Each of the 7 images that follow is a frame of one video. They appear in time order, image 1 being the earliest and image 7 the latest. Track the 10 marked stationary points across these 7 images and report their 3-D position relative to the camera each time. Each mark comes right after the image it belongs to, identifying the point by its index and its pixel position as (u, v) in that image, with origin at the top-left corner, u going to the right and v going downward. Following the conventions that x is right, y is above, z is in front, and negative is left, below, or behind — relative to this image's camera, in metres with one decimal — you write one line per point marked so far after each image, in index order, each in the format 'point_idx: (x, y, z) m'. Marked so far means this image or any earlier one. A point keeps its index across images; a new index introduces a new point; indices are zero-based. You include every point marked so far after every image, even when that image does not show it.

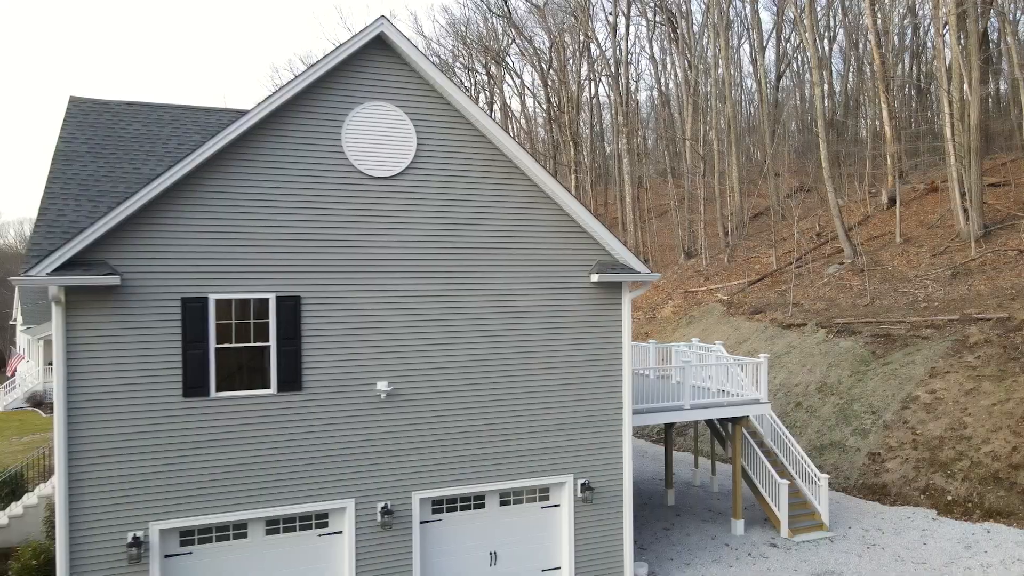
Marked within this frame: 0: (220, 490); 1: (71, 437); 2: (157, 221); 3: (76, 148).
0: (-4.1, -2.8, +9.0) m
1: (-5.7, -1.9, +8.3) m
2: (-4.8, +0.9, +8.7) m
3: (-6.8, +2.2, +10.0) m
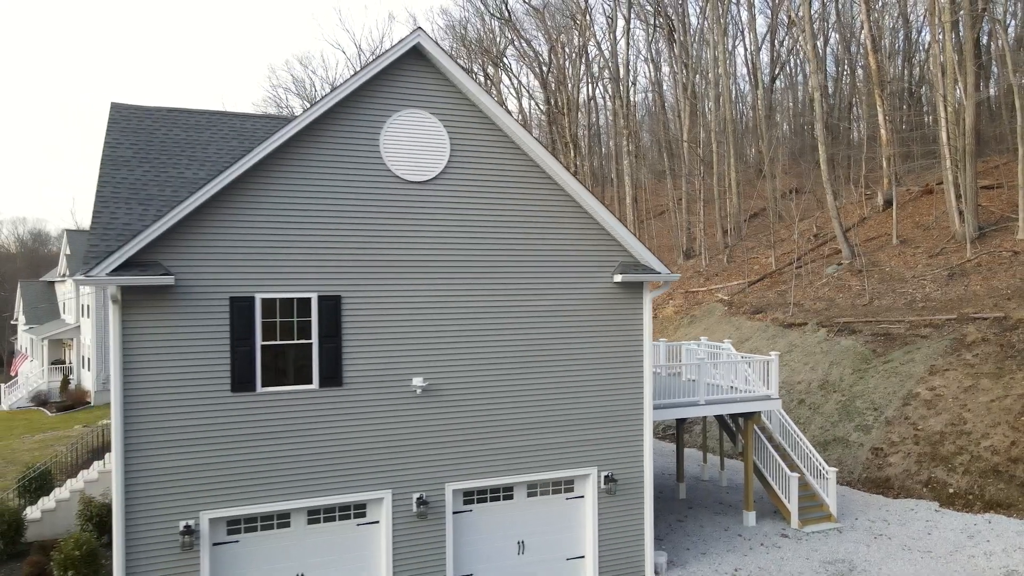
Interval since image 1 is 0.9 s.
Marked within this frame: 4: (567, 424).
0: (-3.6, -2.8, +9.4) m
1: (-5.2, -1.9, +8.7) m
2: (-4.3, +0.9, +9.1) m
3: (-6.4, +2.2, +10.4) m
4: (+1.0, -2.4, +11.2) m
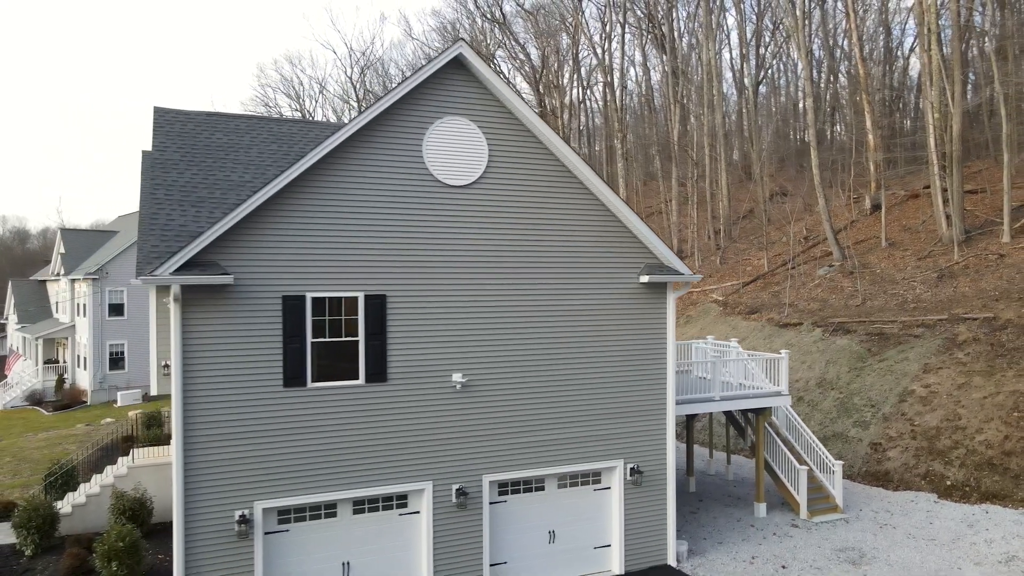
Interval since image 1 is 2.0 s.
0: (-3.0, -2.8, +9.8) m
1: (-4.6, -1.9, +9.1) m
2: (-3.7, +0.9, +9.5) m
3: (-5.8, +2.2, +10.8) m
4: (+1.5, -2.4, +11.7) m
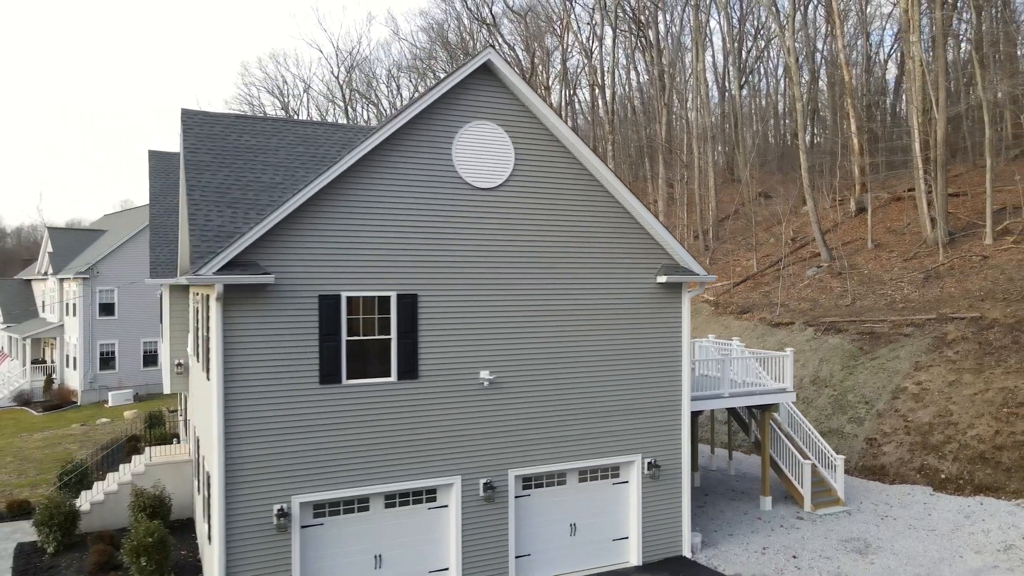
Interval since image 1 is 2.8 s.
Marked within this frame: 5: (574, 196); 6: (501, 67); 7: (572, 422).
0: (-2.5, -2.8, +10.0) m
1: (-4.1, -1.9, +9.3) m
2: (-3.2, +0.9, +9.7) m
3: (-5.3, +2.2, +10.9) m
4: (+1.9, -2.4, +12.1) m
5: (+0.5, +1.7, +11.6) m
6: (-0.2, +3.7, +10.7) m
7: (+1.1, -2.5, +11.7) m
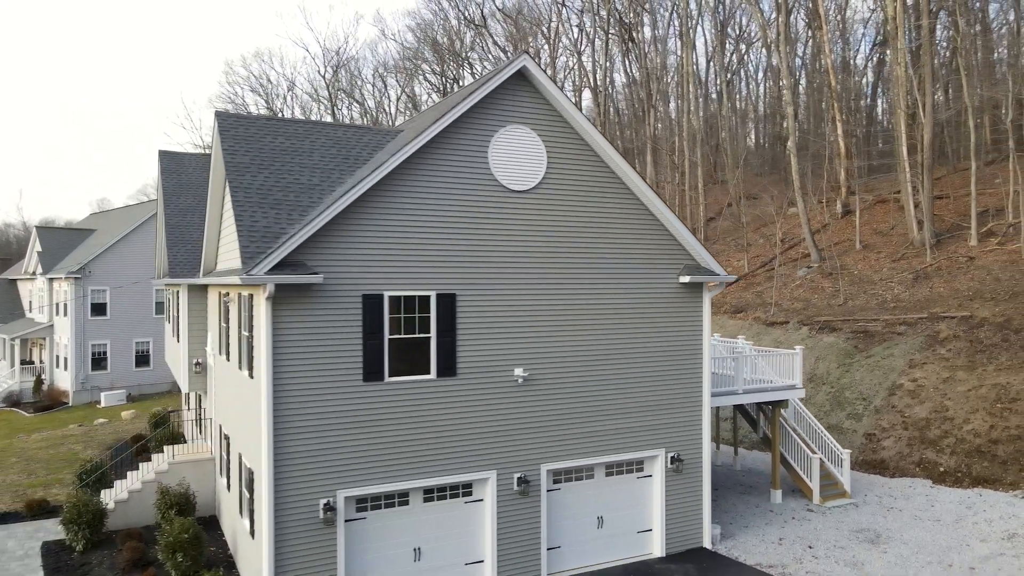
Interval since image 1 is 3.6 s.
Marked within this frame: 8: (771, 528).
0: (-1.9, -2.8, +10.3) m
1: (-3.5, -1.9, +9.5) m
2: (-2.6, +0.9, +10.0) m
3: (-4.7, +2.3, +11.1) m
4: (+2.5, -2.4, +12.4) m
5: (+1.1, +1.7, +11.9) m
6: (+0.4, +3.7, +11.0) m
7: (+1.6, -2.5, +12.0) m
8: (+5.8, -5.4, +14.2) m
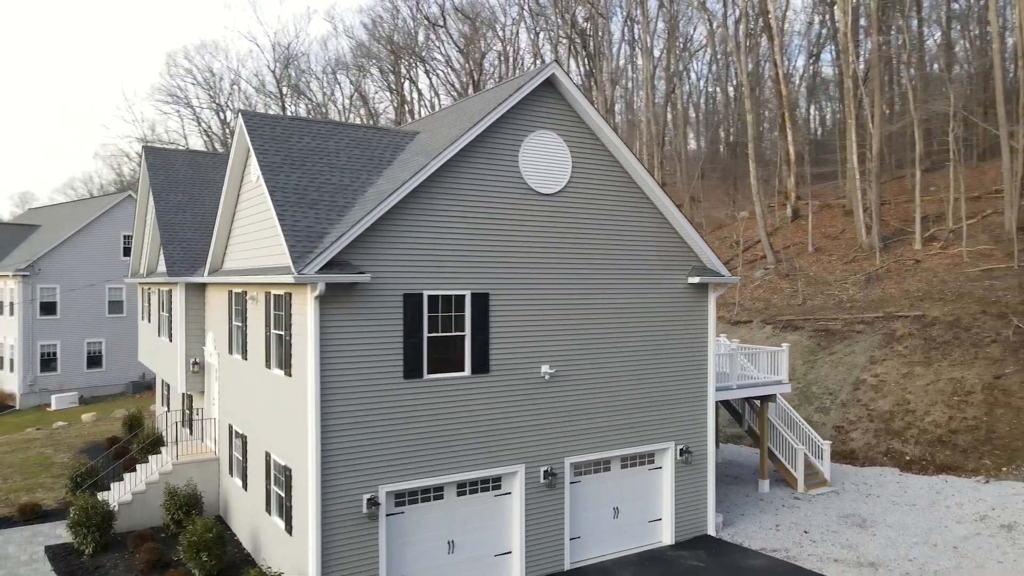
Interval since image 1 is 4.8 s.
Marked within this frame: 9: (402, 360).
0: (-1.4, -2.8, +10.5) m
1: (-2.9, -1.9, +9.6) m
2: (-2.0, +1.0, +10.1) m
3: (-4.2, +2.3, +11.1) m
4: (+2.9, -2.4, +13.0) m
5: (+1.6, +1.7, +12.4) m
6: (+0.9, +3.7, +11.5) m
7: (+2.1, -2.5, +12.5) m
8: (+6.0, -5.4, +15.1) m
9: (-1.8, -1.2, +10.2) m
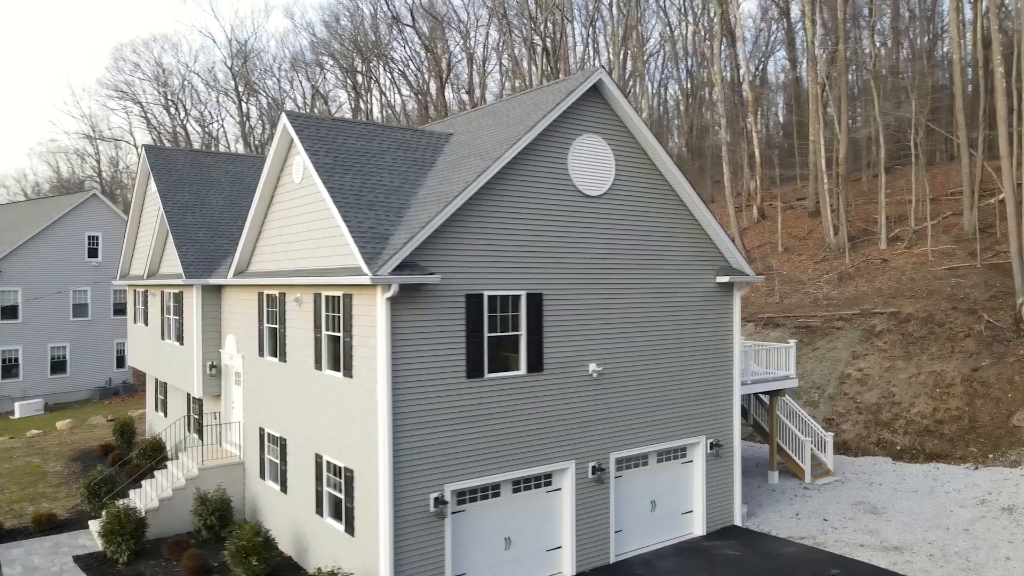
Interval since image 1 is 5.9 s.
0: (-0.4, -2.8, +10.7) m
1: (-1.8, -1.9, +9.6) m
2: (-1.0, +0.9, +10.3) m
3: (-3.3, +2.2, +11.1) m
4: (+3.7, -2.4, +13.5) m
5: (+2.4, +1.7, +12.7) m
6: (+1.8, +3.7, +11.8) m
7: (+2.9, -2.5, +12.9) m
8: (+6.7, -5.4, +15.7) m
9: (-0.8, -1.2, +10.4) m
